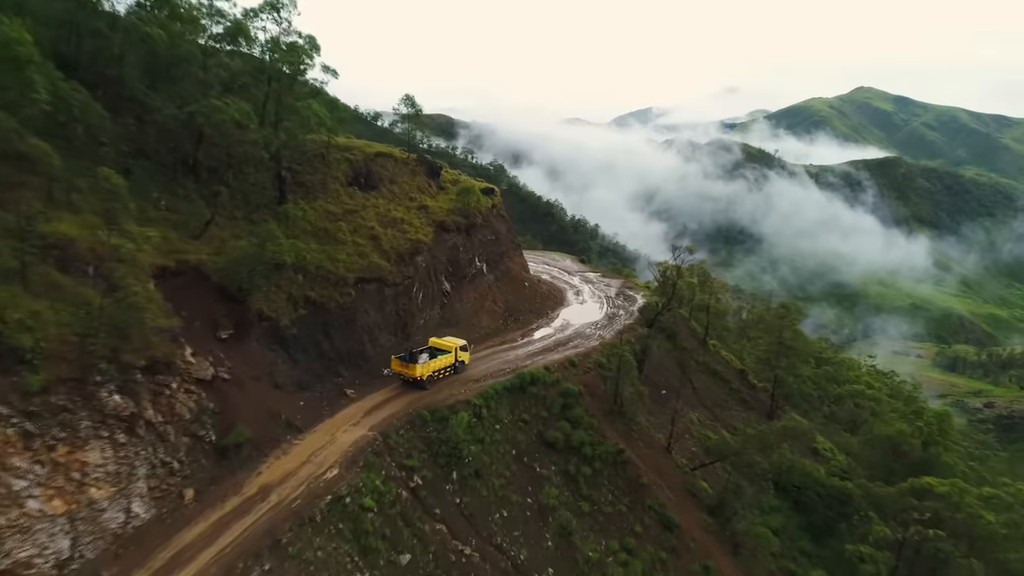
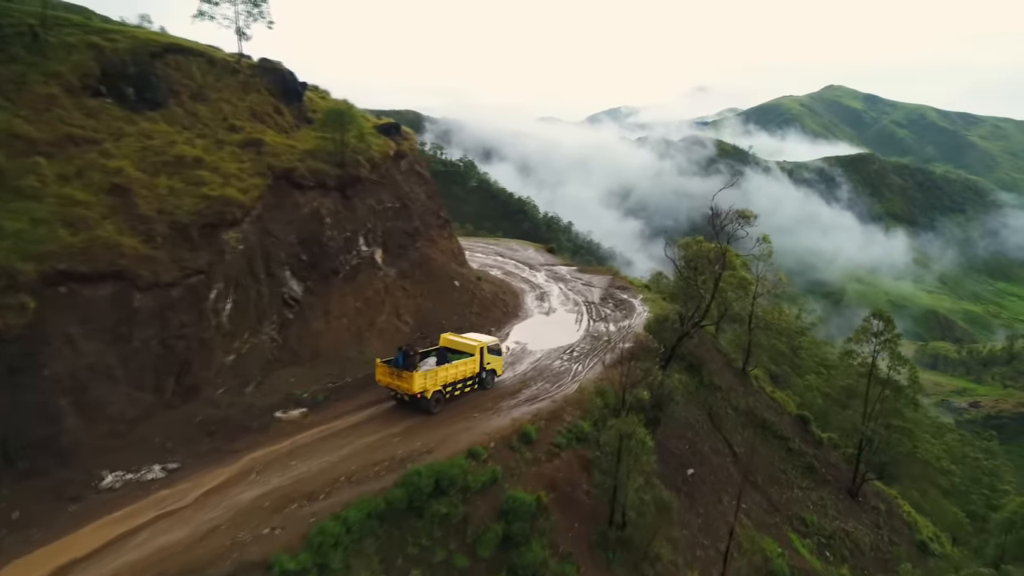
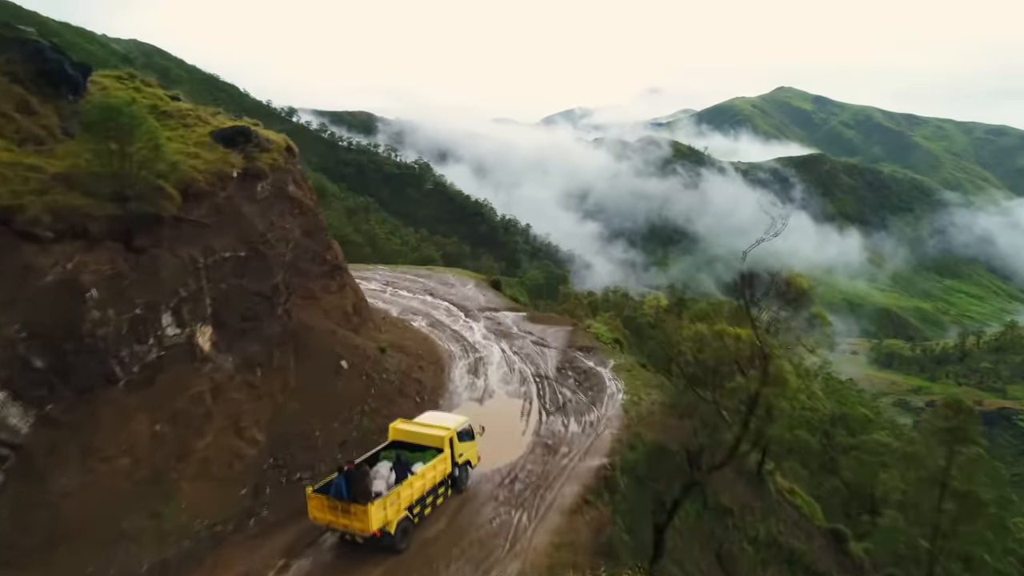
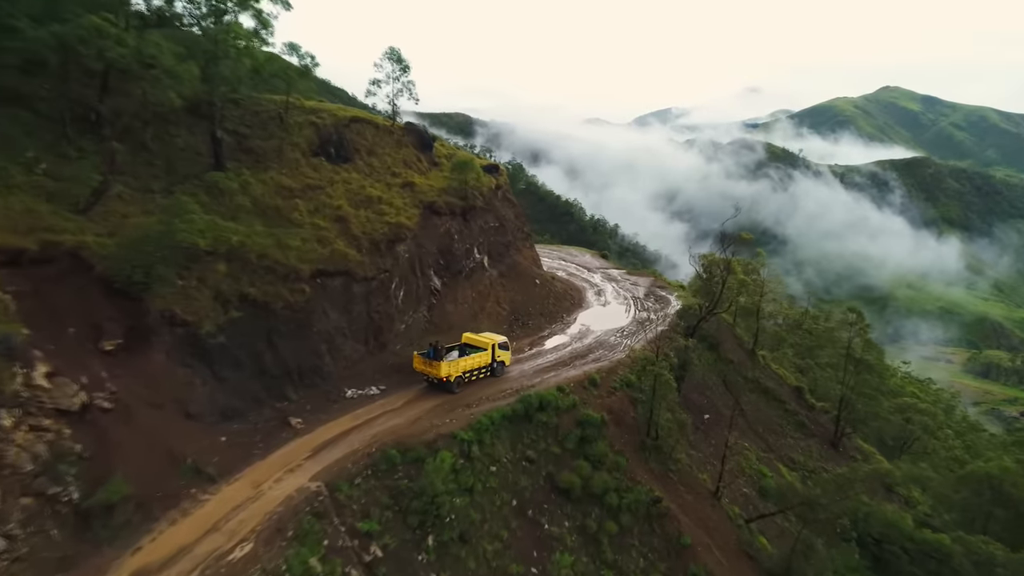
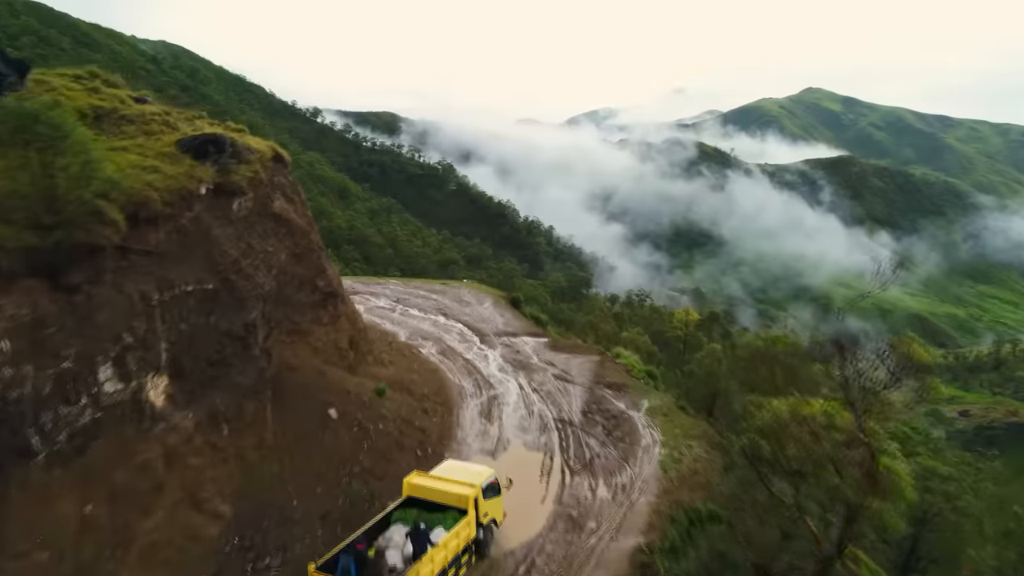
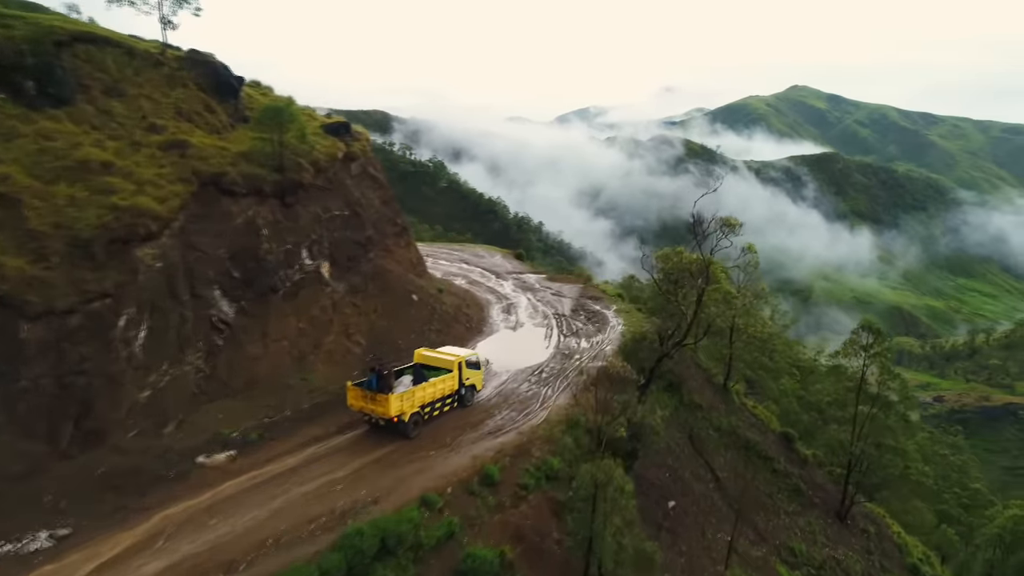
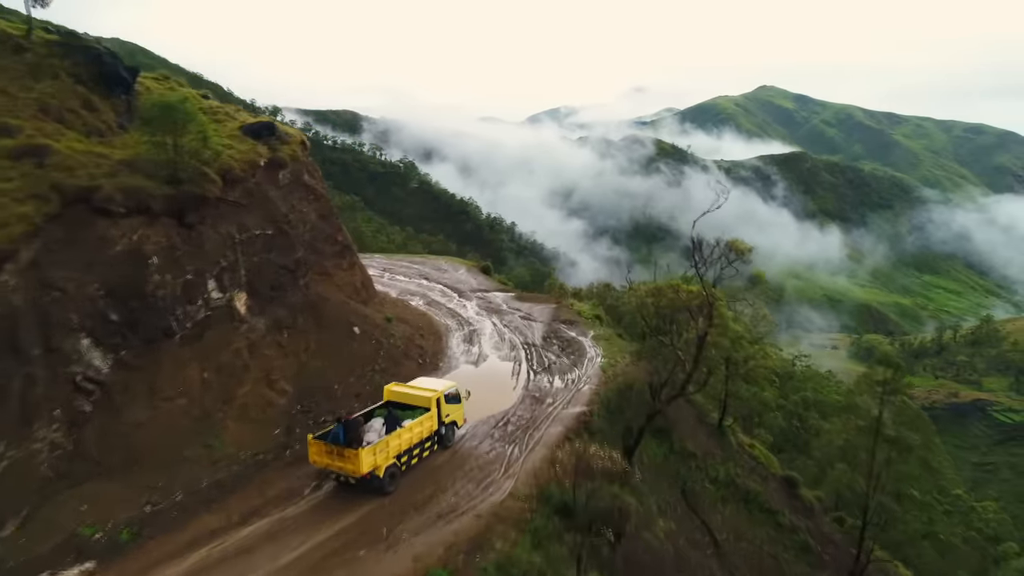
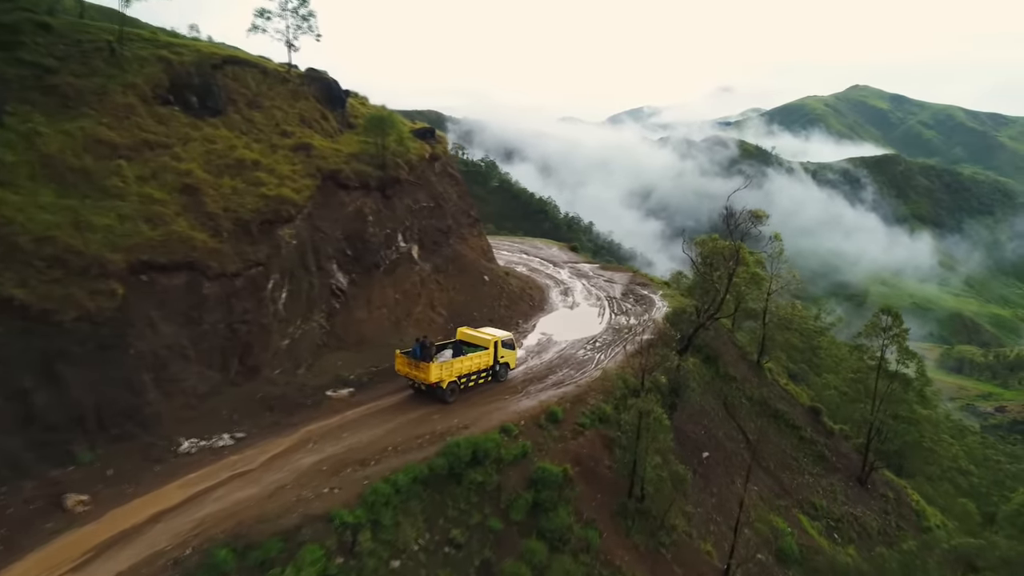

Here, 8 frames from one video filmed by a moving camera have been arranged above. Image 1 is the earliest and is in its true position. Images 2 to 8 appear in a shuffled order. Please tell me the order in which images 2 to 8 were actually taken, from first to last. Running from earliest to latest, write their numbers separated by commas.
4, 8, 2, 6, 7, 3, 5
